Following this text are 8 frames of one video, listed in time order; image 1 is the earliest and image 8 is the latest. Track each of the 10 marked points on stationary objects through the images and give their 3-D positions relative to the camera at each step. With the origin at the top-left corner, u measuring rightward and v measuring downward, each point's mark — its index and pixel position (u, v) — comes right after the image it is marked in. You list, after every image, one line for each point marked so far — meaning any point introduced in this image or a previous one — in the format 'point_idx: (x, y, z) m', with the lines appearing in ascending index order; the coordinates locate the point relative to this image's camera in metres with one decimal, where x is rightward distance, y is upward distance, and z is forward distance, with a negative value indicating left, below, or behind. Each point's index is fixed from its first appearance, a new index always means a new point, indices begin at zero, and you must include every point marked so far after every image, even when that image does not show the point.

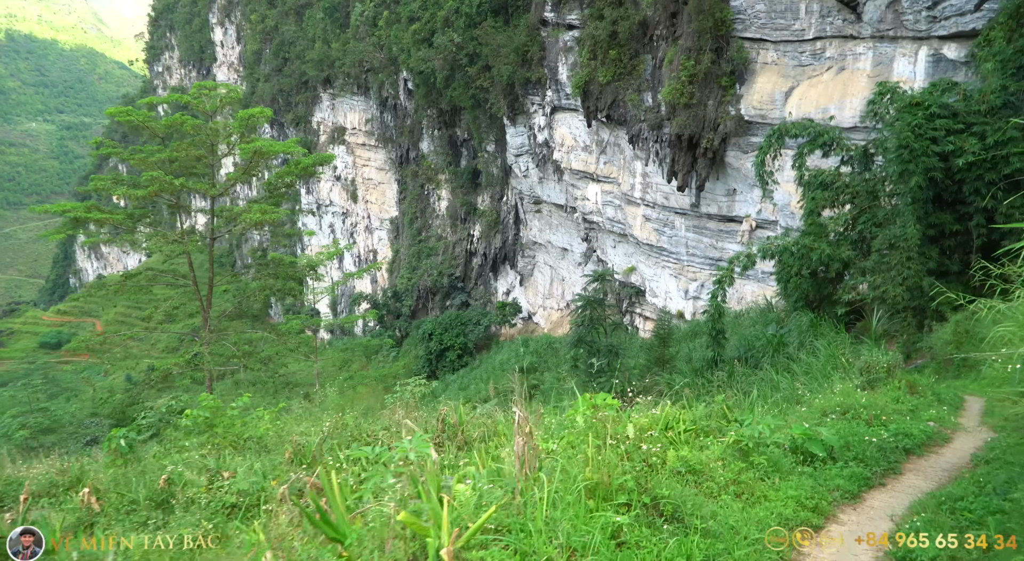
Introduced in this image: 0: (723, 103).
0: (+3.6, +3.0, +16.7) m
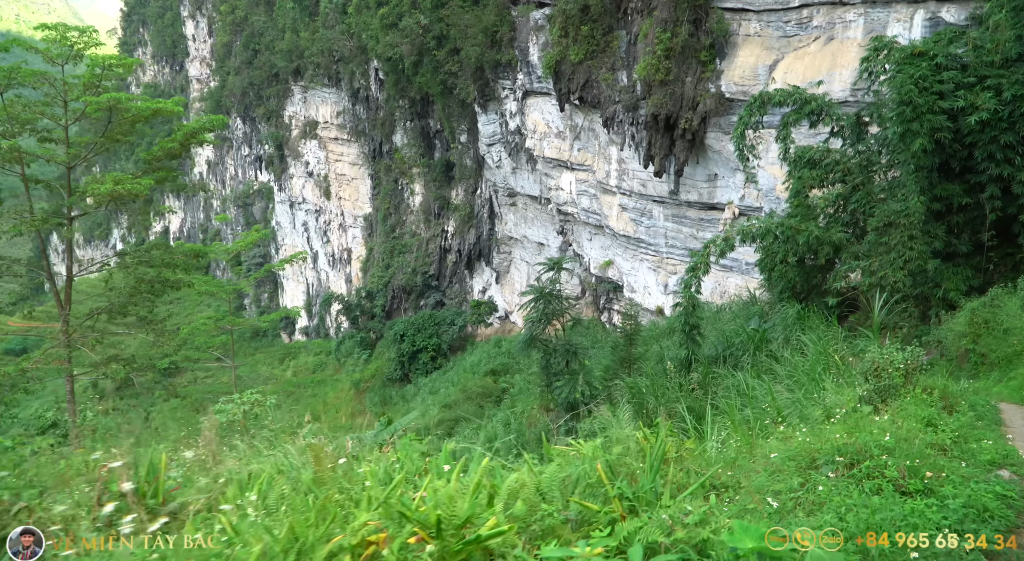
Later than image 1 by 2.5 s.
0: (+2.9, +3.1, +15.4) m
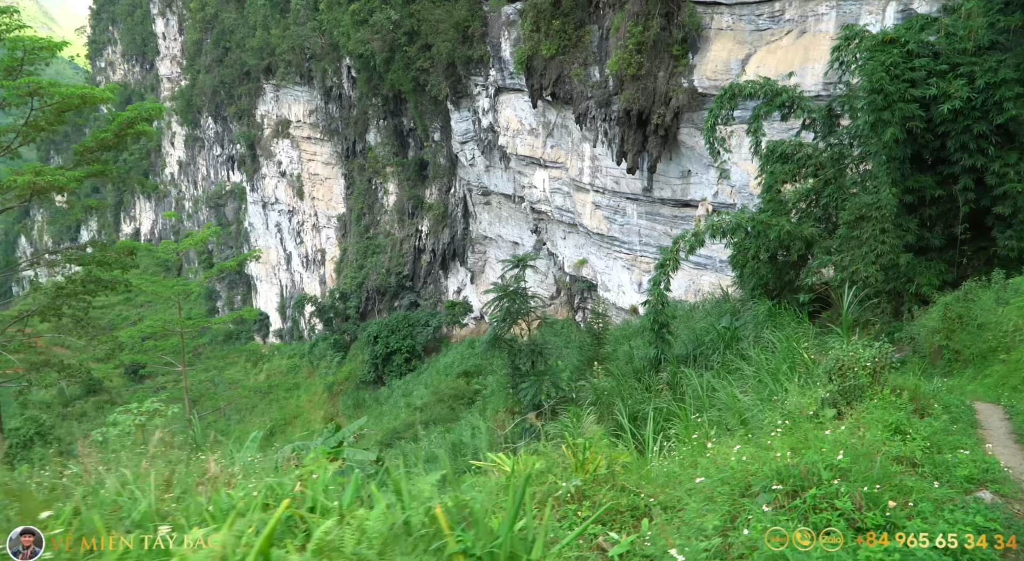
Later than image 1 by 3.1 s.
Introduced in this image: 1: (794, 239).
0: (+2.5, +3.1, +15.1) m
1: (+2.8, +0.4, +9.9) m
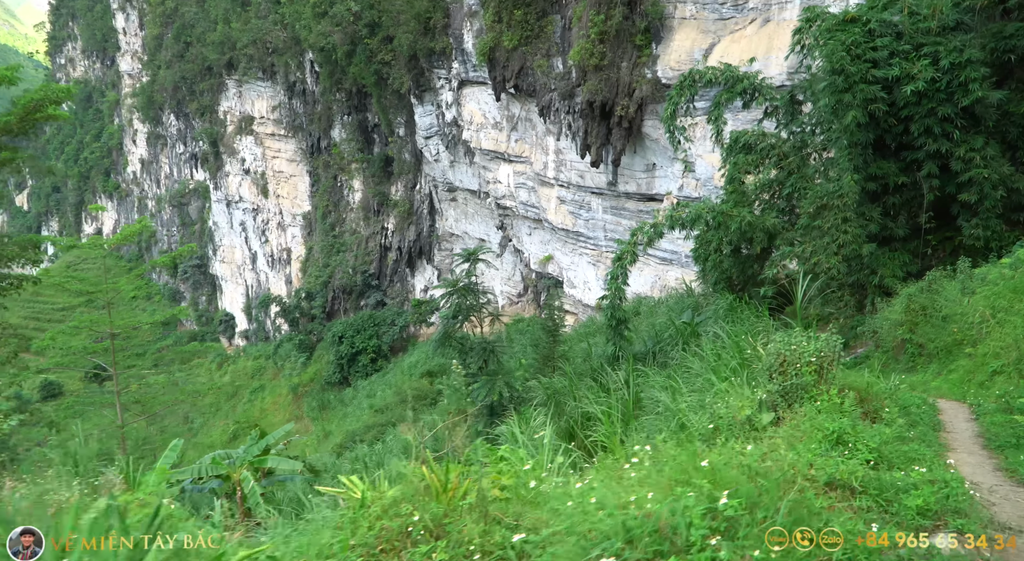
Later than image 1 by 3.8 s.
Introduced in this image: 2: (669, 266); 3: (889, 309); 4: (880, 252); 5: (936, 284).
0: (+1.9, +3.2, +14.8) m
1: (+2.3, +0.5, +9.6) m
2: (+2.4, +0.2, +15.5) m
3: (+3.2, -0.3, +8.6) m
4: (+3.4, +0.3, +9.2) m
5: (+3.7, 0.0, +8.7) m
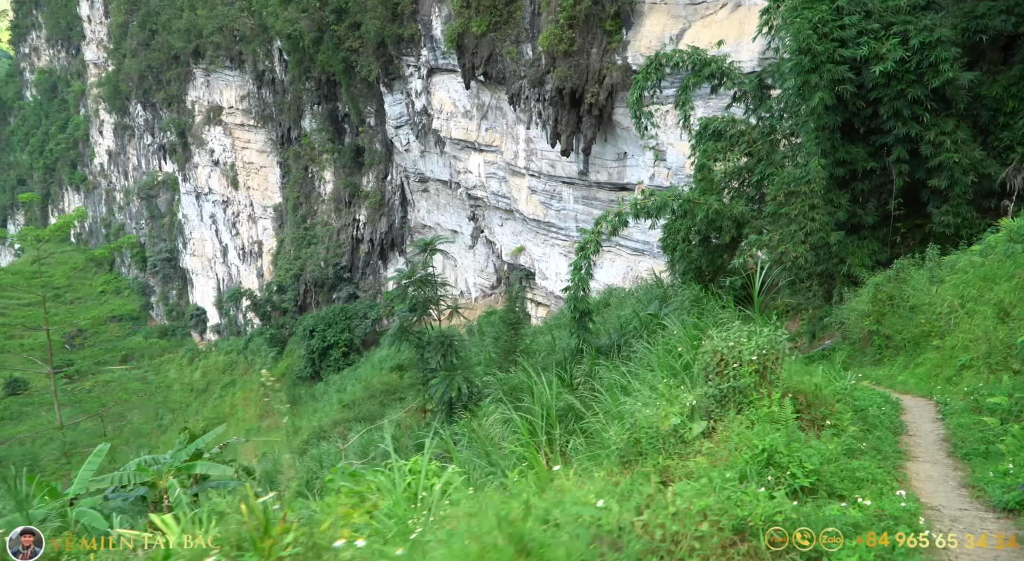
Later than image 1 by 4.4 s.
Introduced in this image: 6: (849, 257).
0: (+1.4, +3.3, +14.5) m
1: (+2.0, +0.6, +9.3) m
2: (+2.0, +0.4, +15.2) m
3: (+2.9, -0.2, +8.4) m
4: (+3.0, +0.4, +9.0) m
5: (+3.3, +0.1, +8.5) m
6: (+3.0, +0.2, +9.0) m
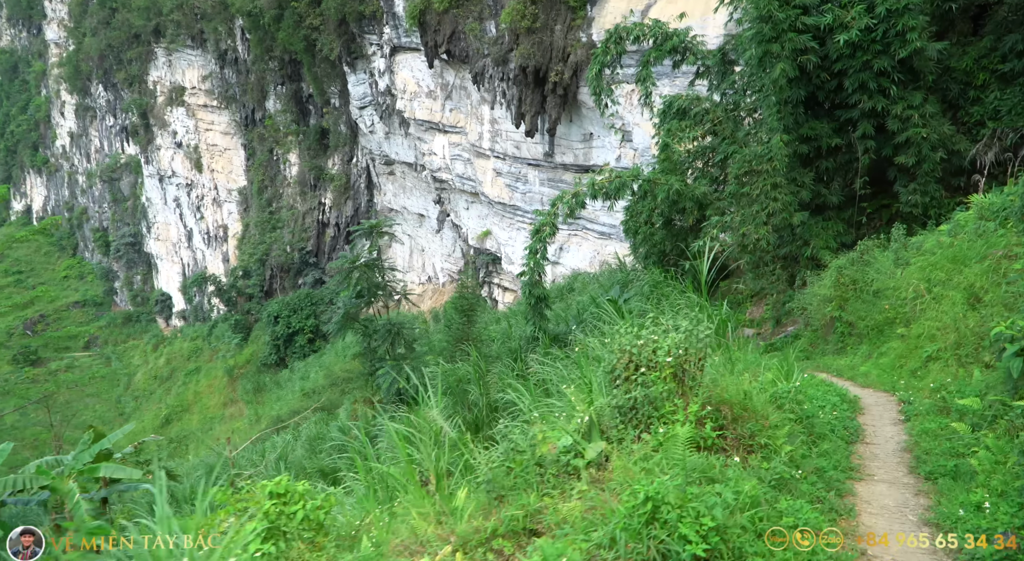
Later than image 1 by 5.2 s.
0: (+0.8, +3.6, +14.0) m
1: (+1.6, +0.7, +8.9) m
2: (+1.4, +0.6, +14.9) m
3: (+2.5, 0.0, +8.0) m
4: (+2.6, +0.5, +8.6) m
5: (+2.9, +0.2, +8.2) m
6: (+2.6, +0.4, +8.6) m
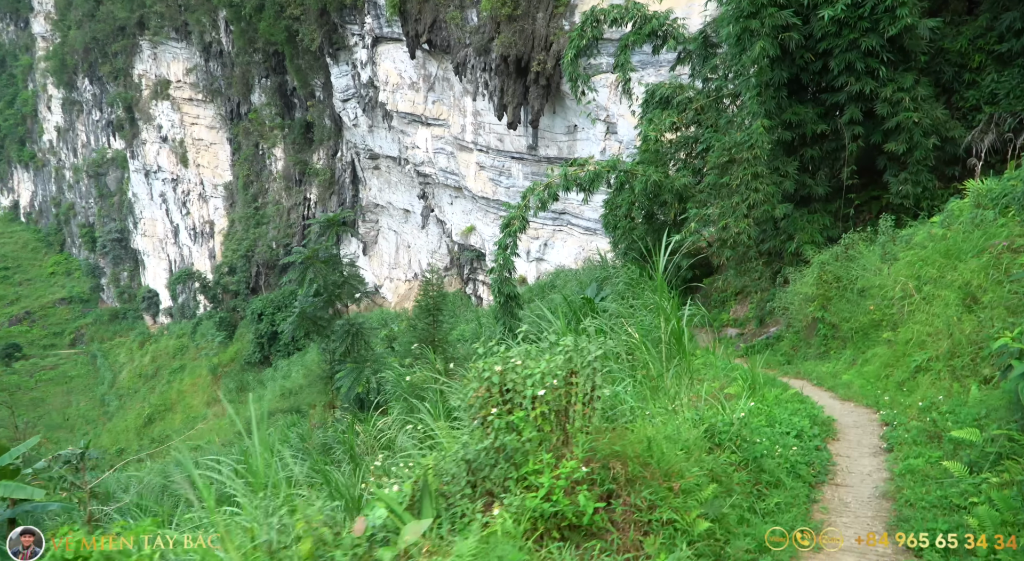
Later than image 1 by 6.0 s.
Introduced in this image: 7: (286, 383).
0: (+0.6, +3.6, +13.5) m
1: (+1.3, +0.8, +8.5) m
2: (+1.1, +0.6, +14.4) m
3: (+2.3, 0.0, +7.5) m
4: (+2.4, +0.5, +8.2) m
5: (+2.7, +0.2, +7.7) m
6: (+2.4, +0.4, +8.2) m
7: (-4.4, -1.9, +19.2) m
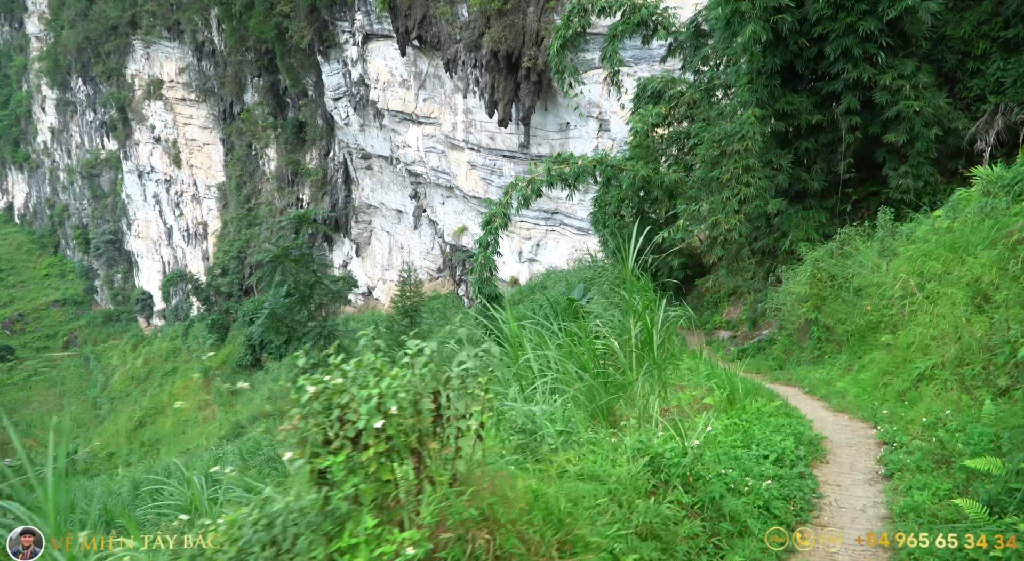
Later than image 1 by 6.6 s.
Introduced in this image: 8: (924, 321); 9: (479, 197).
0: (+0.5, +3.6, +13.2) m
1: (+1.2, +0.8, +8.1) m
2: (+1.0, +0.6, +14.0) m
3: (+2.1, 0.0, +7.2) m
4: (+2.2, +0.5, +7.8) m
5: (+2.6, +0.2, +7.3) m
6: (+2.2, +0.4, +7.8) m
7: (-4.5, -2.0, +18.8) m
8: (+2.6, -0.2, +6.2) m
9: (-0.5, +1.4, +16.9) m
